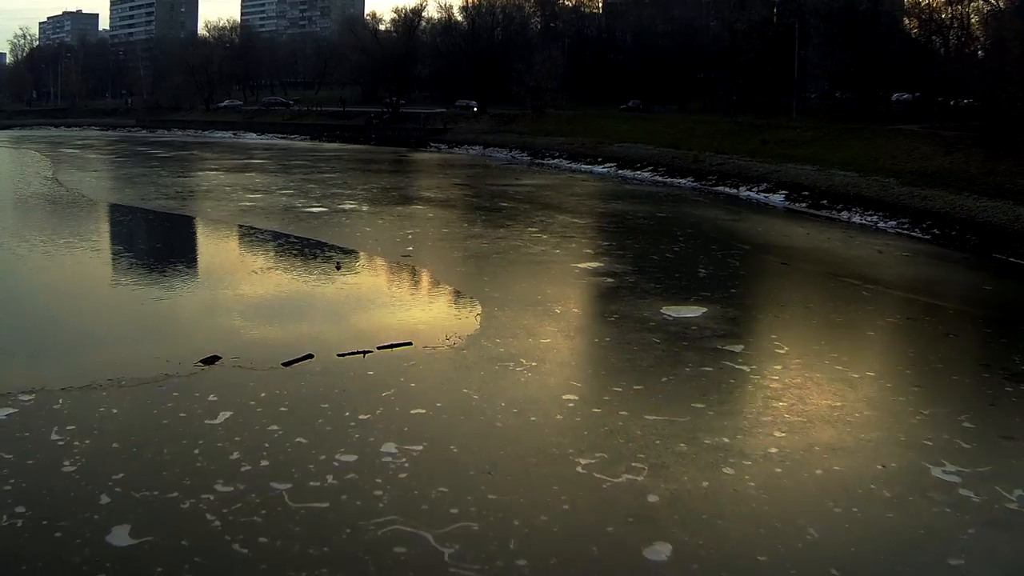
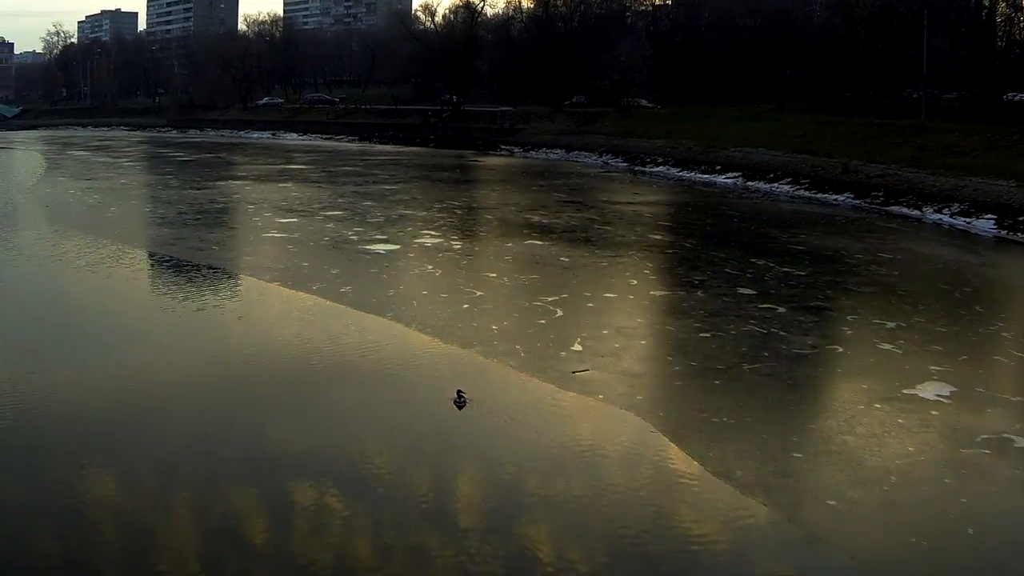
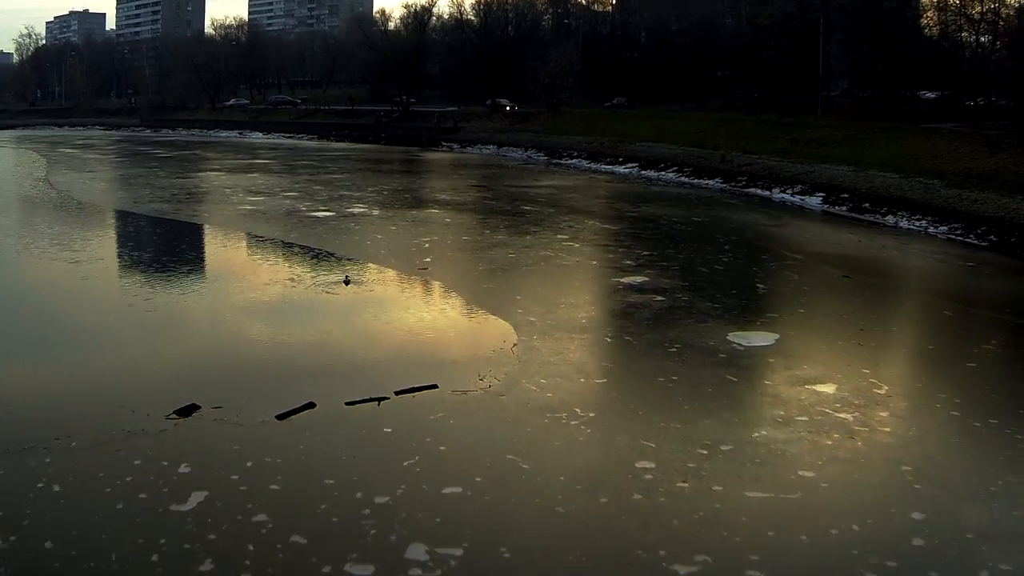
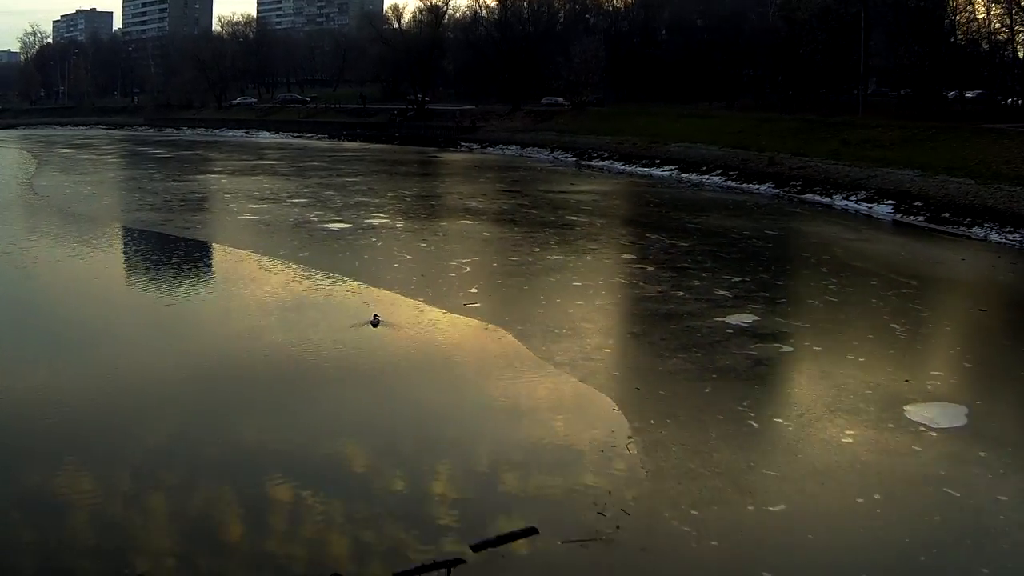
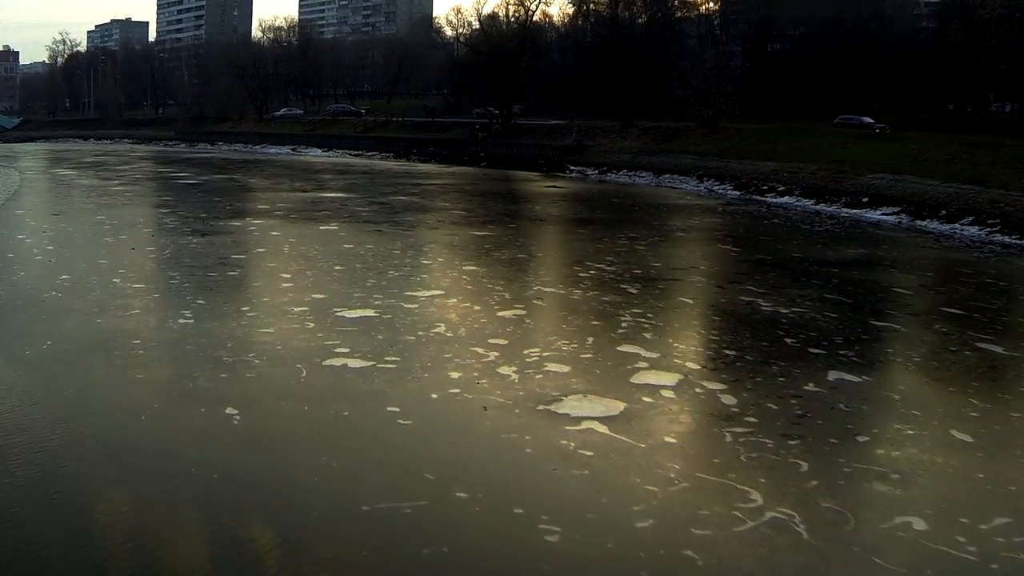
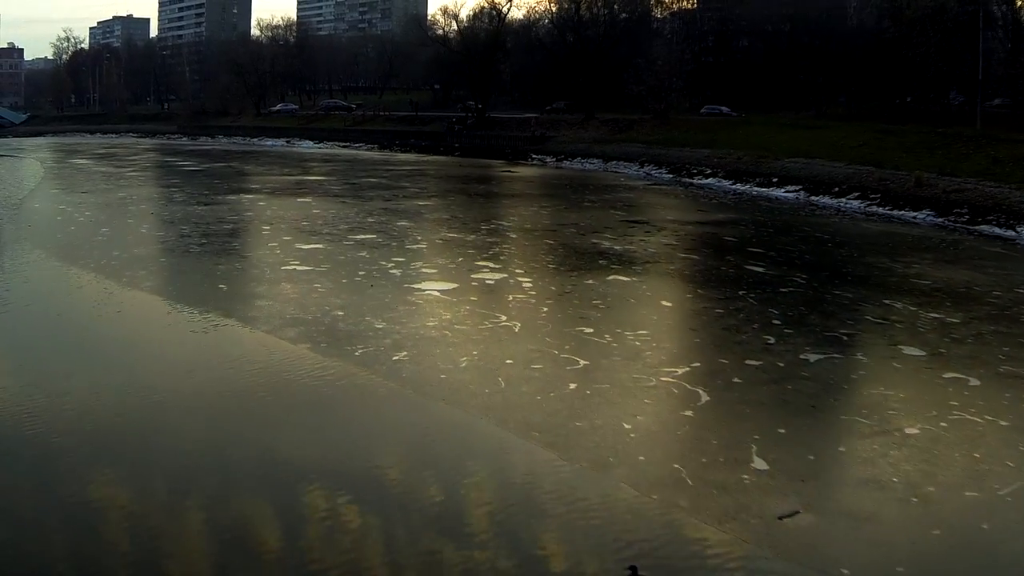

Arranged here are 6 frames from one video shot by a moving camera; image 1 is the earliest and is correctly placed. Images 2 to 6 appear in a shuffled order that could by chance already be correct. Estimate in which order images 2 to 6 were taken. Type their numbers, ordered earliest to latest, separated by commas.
3, 4, 2, 6, 5
